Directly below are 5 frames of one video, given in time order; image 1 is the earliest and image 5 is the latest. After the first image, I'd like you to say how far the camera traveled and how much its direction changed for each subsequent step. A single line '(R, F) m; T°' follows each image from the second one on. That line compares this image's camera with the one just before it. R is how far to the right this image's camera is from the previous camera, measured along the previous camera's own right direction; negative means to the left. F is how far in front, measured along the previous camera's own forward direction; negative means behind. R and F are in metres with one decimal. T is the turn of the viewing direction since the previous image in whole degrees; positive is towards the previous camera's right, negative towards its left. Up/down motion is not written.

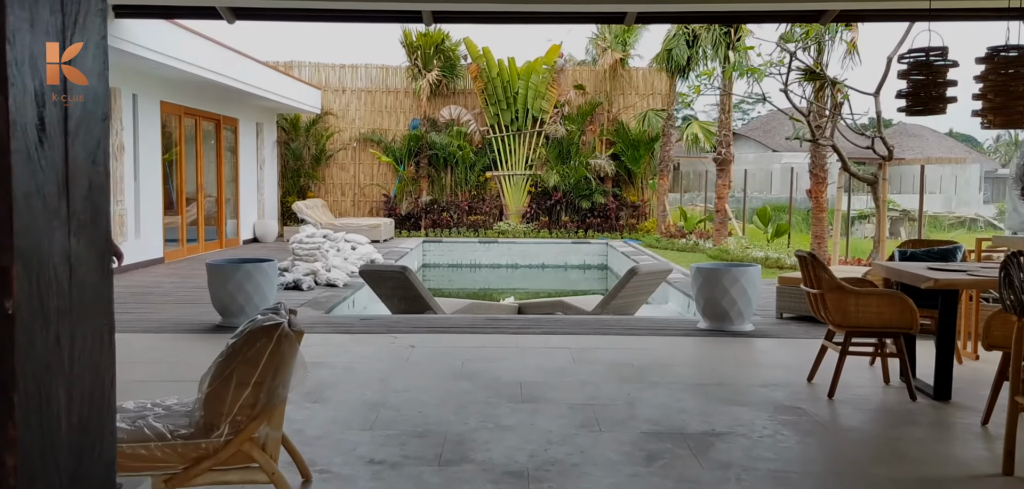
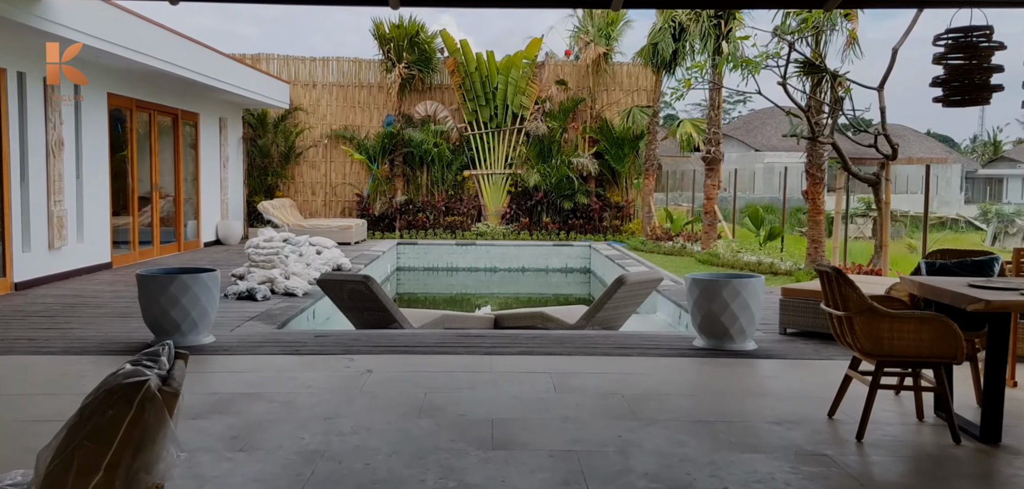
(+0.1, +0.6) m; +1°
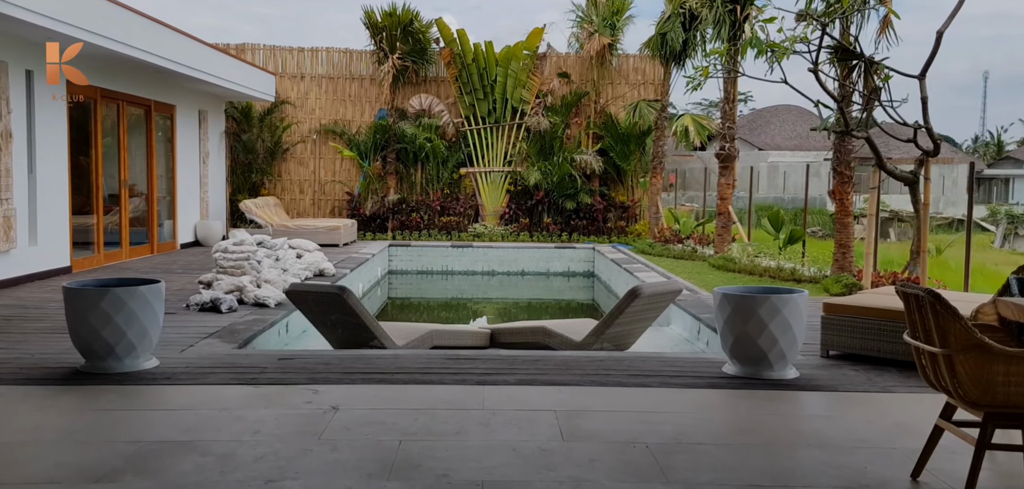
(0.0, +0.7) m; 0°
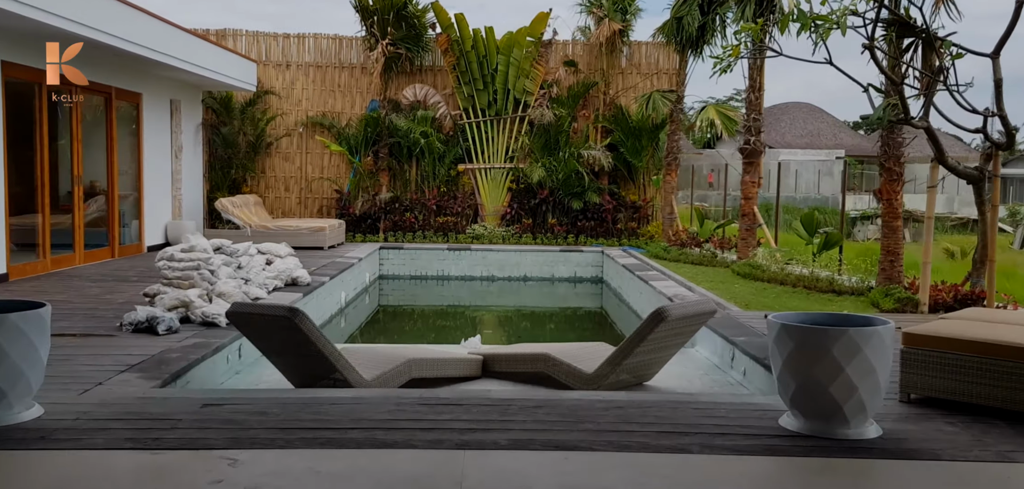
(+0.1, +1.0) m; 0°
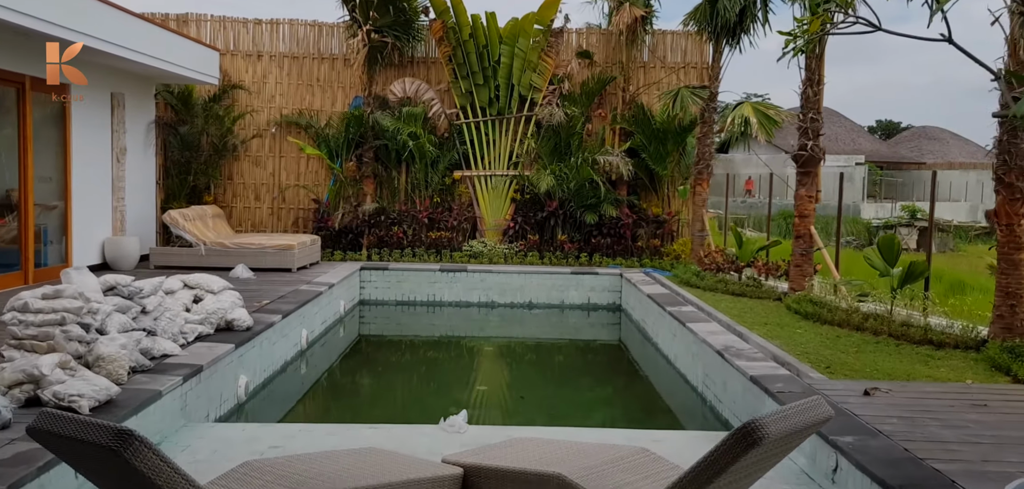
(0.0, +1.6) m; -1°
